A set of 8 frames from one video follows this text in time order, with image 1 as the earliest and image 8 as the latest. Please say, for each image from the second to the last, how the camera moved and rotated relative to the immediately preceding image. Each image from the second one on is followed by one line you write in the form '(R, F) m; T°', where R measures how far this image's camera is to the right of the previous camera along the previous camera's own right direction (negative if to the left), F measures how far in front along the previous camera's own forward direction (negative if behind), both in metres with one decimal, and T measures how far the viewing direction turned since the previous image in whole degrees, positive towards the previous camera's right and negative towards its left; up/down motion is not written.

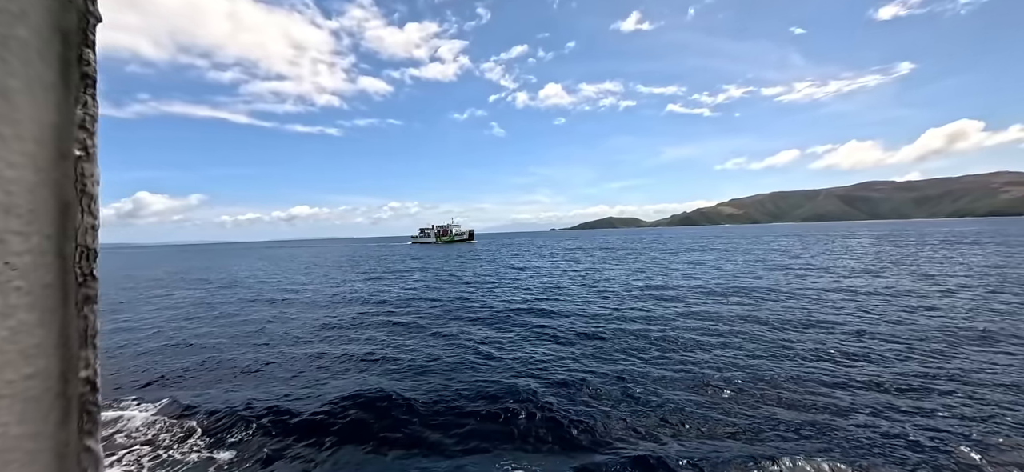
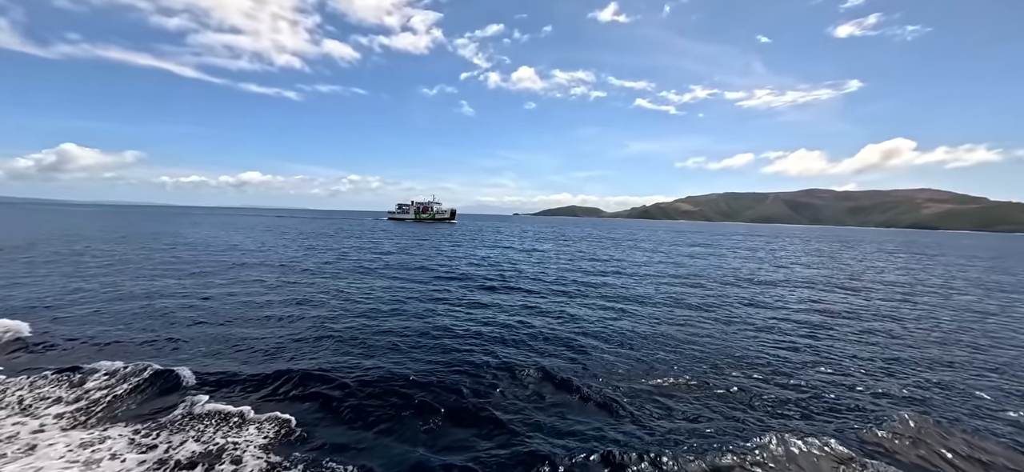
(-7.8, +2.6) m; +5°
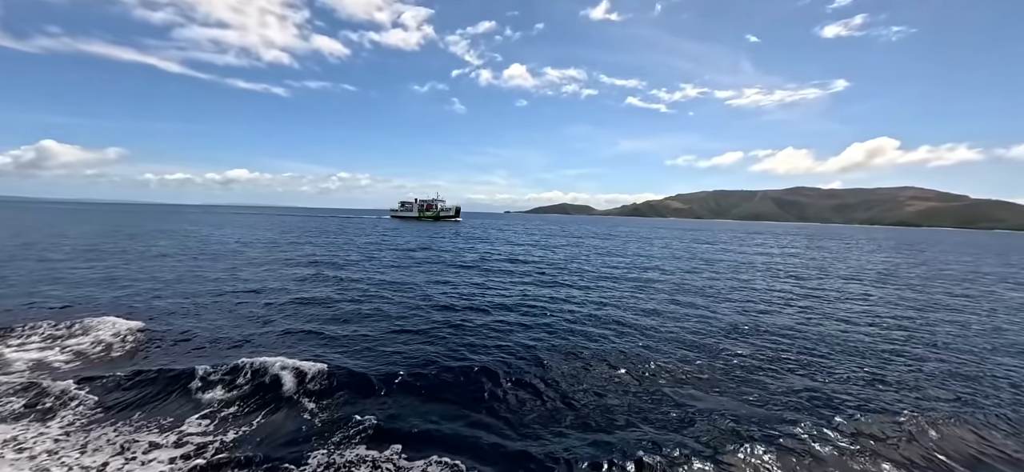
(-5.2, +1.4) m; +1°
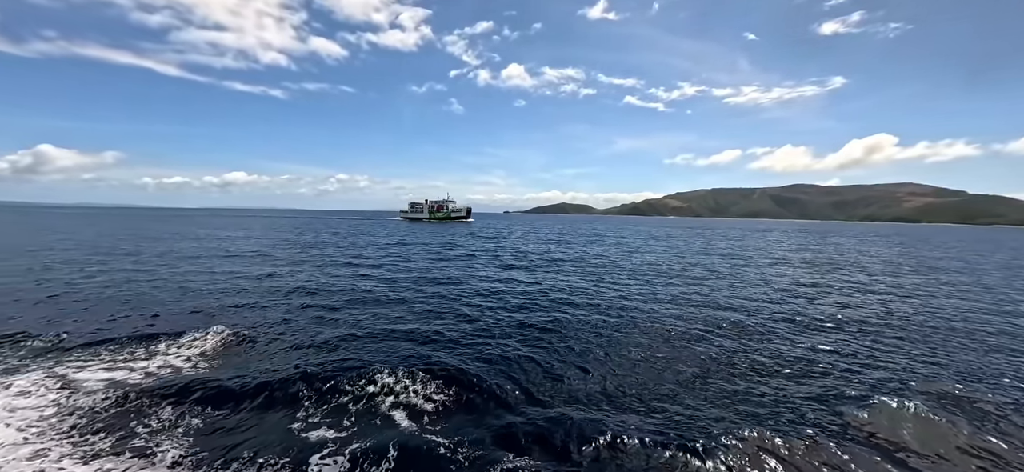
(-4.4, +1.5) m; 0°
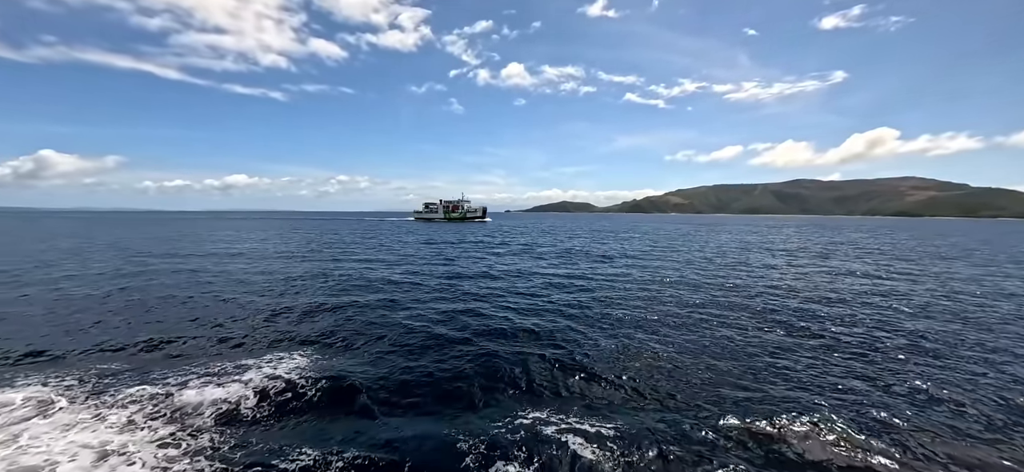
(-5.1, +1.7) m; 0°
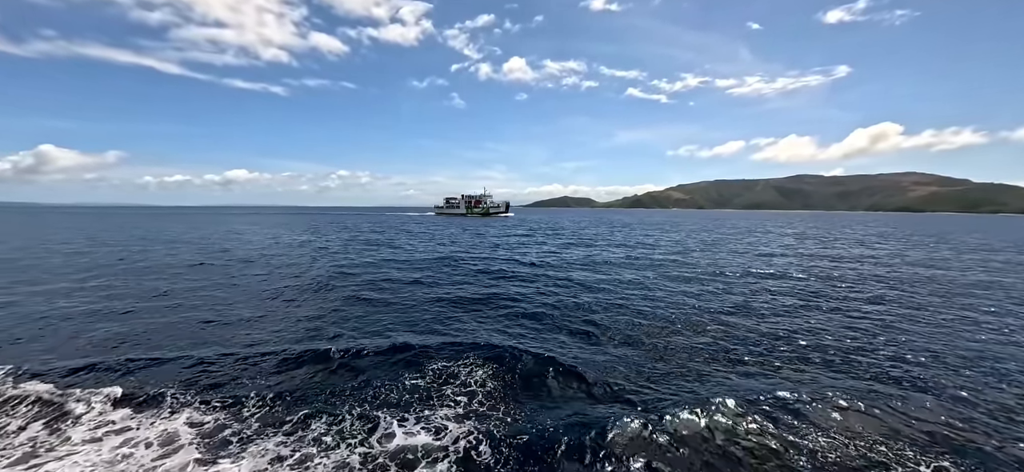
(-7.9, +1.8) m; 0°
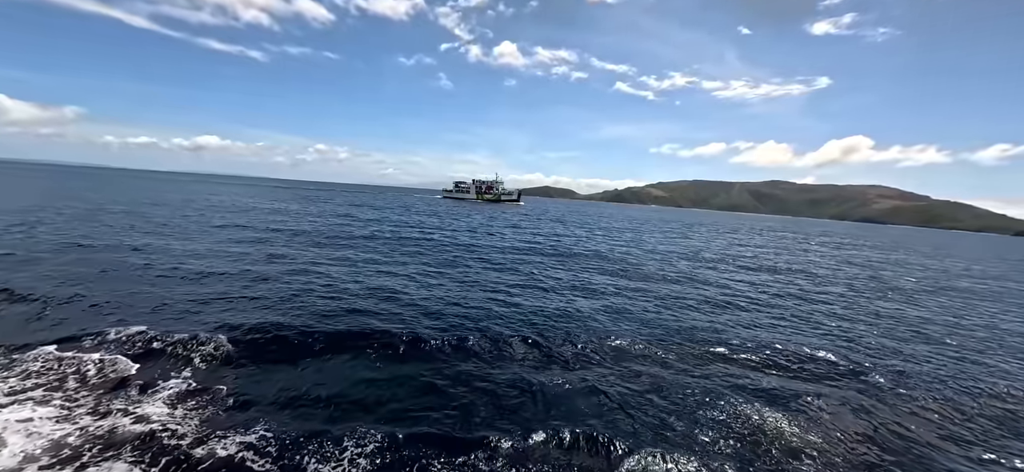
(-10.7, +2.7) m; +3°
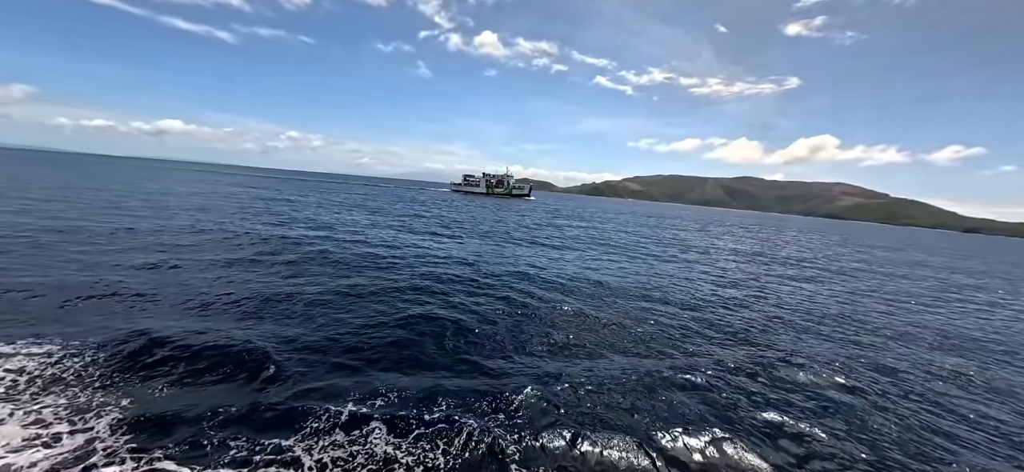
(-11.5, +0.6) m; +3°
